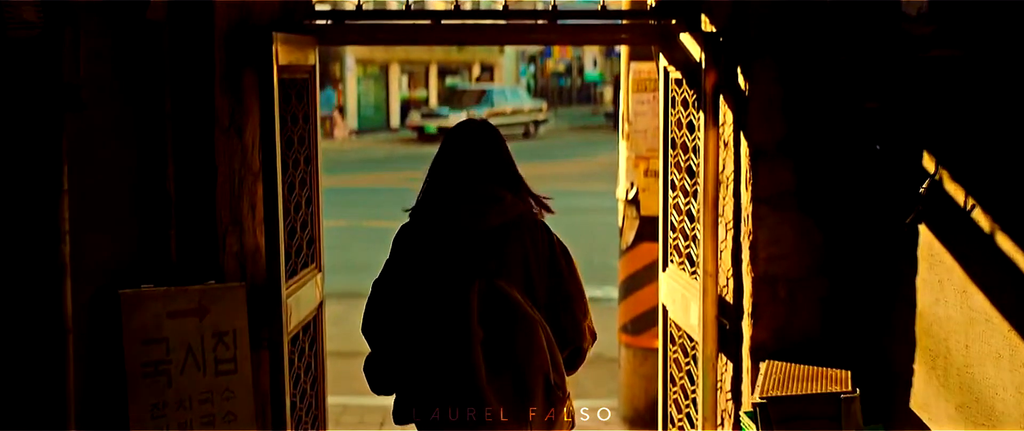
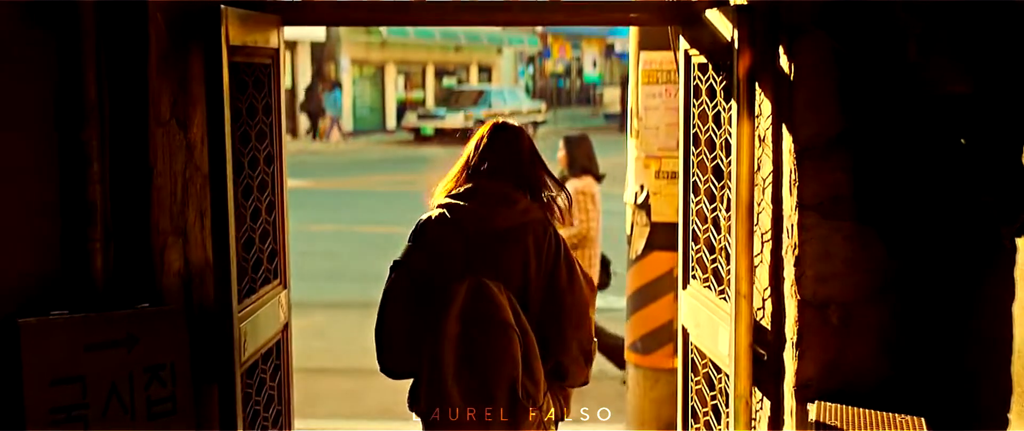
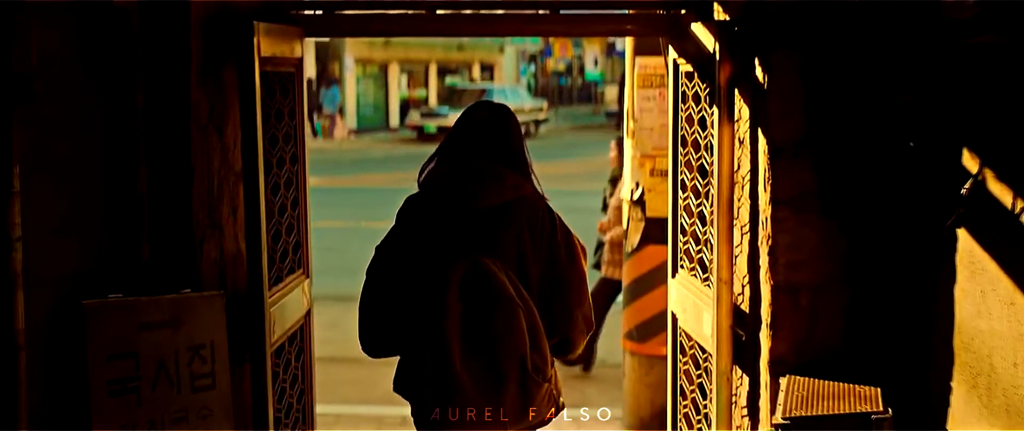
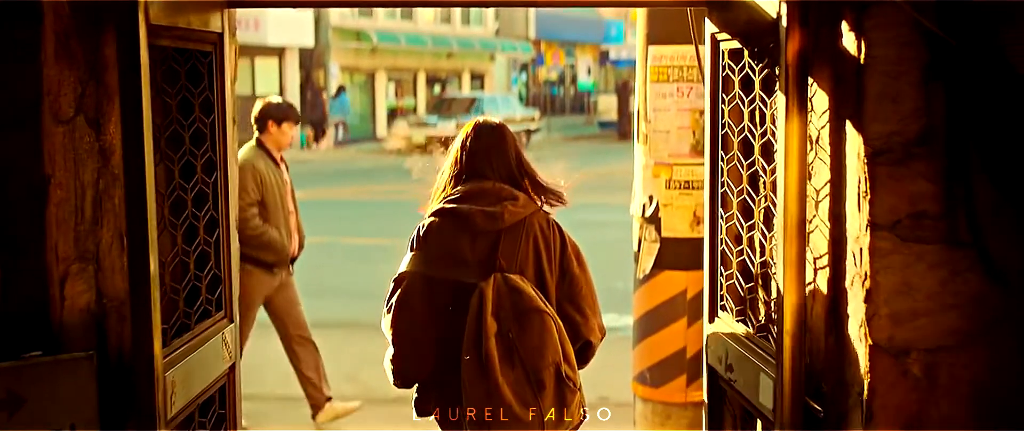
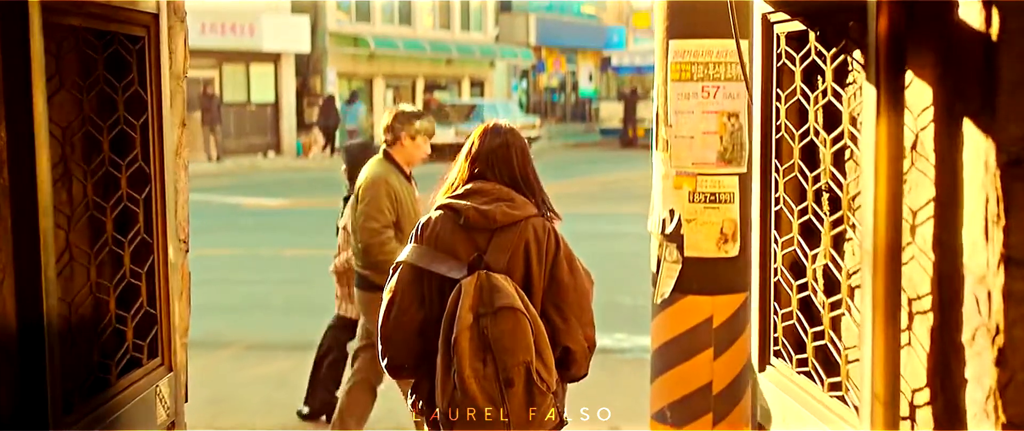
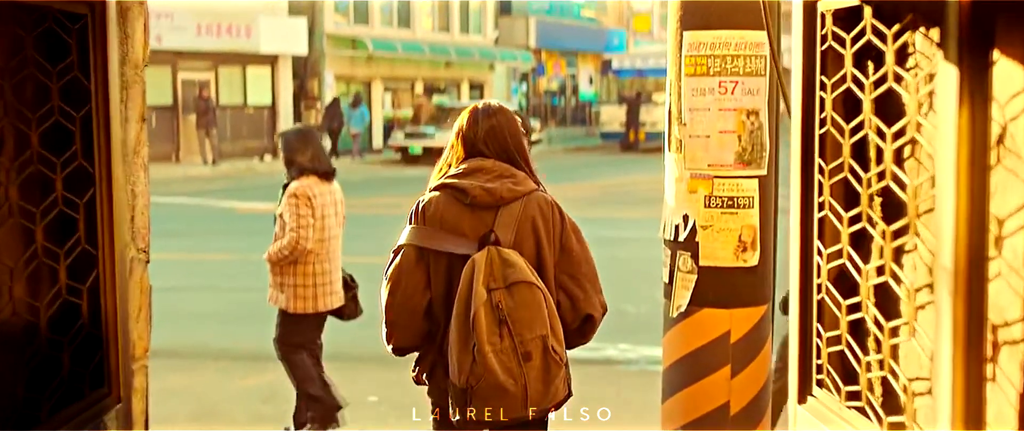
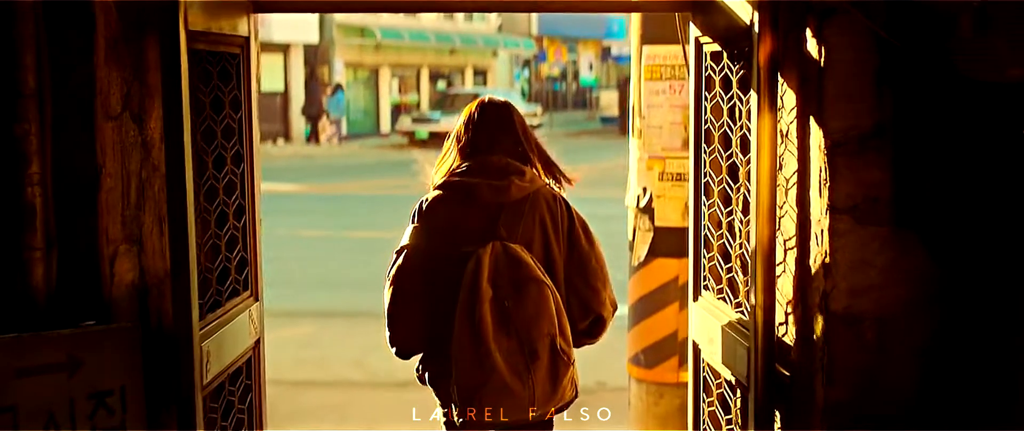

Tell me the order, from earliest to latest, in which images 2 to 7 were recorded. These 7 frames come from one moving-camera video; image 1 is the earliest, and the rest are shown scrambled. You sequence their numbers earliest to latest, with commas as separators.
3, 2, 7, 4, 5, 6
